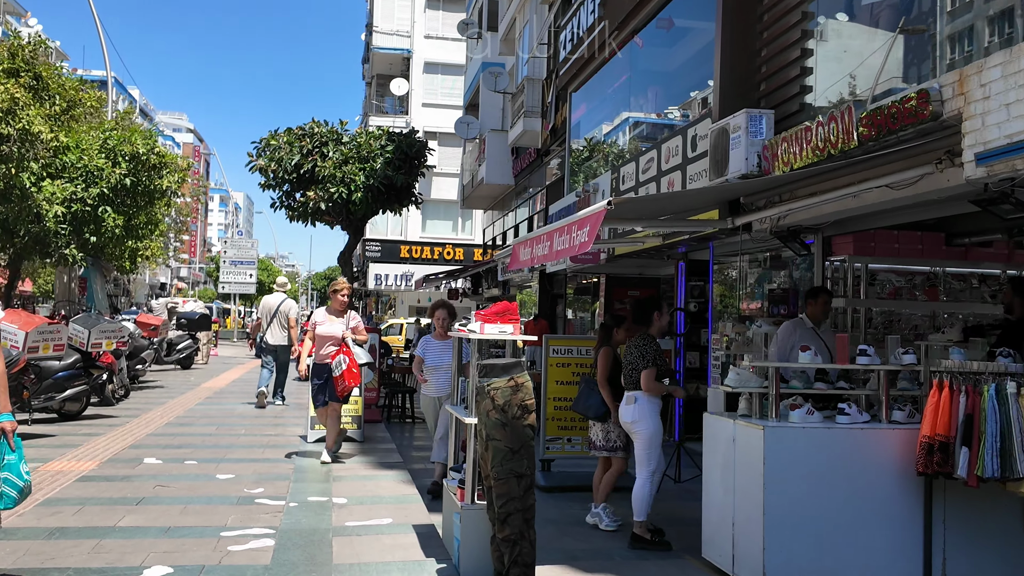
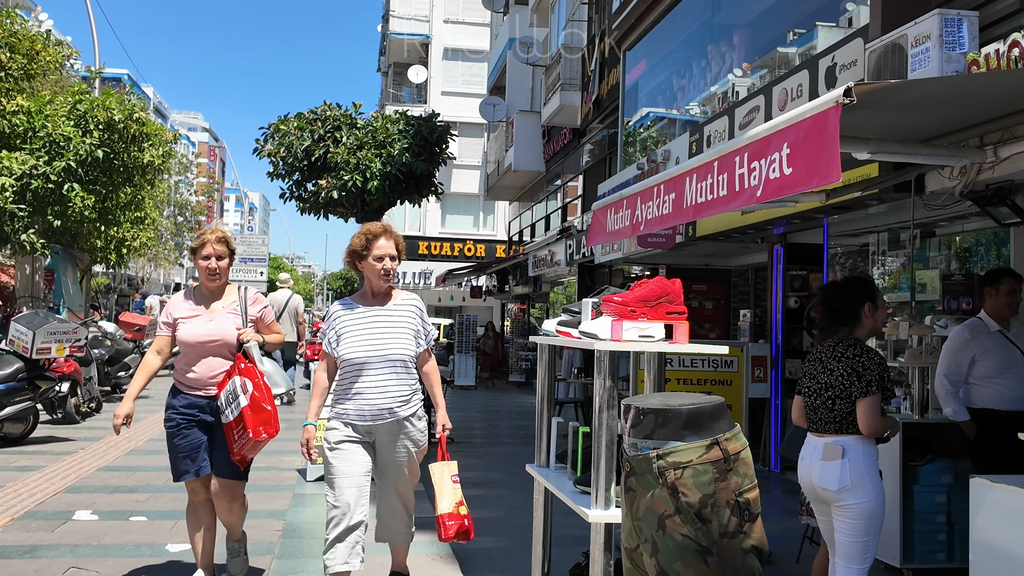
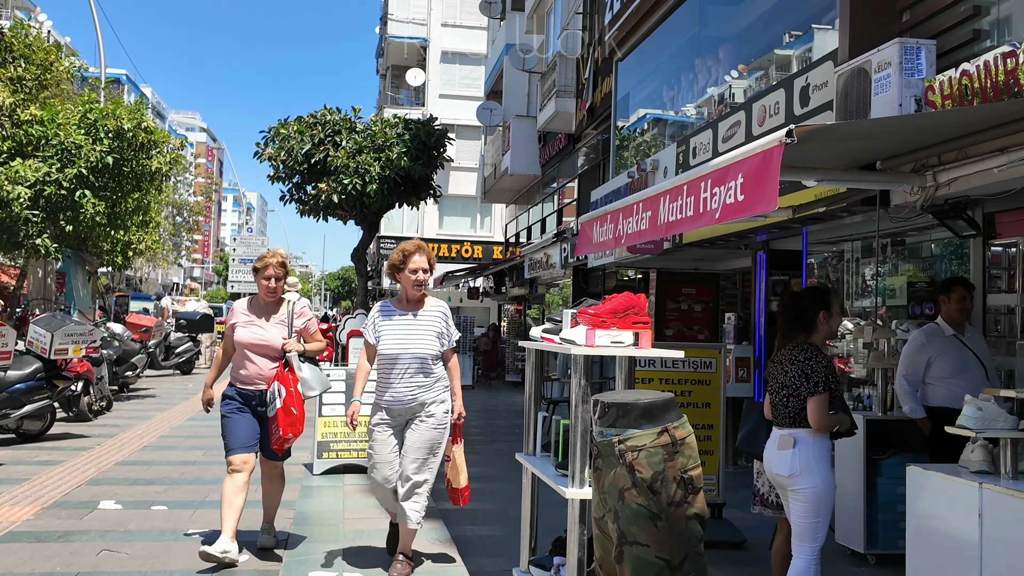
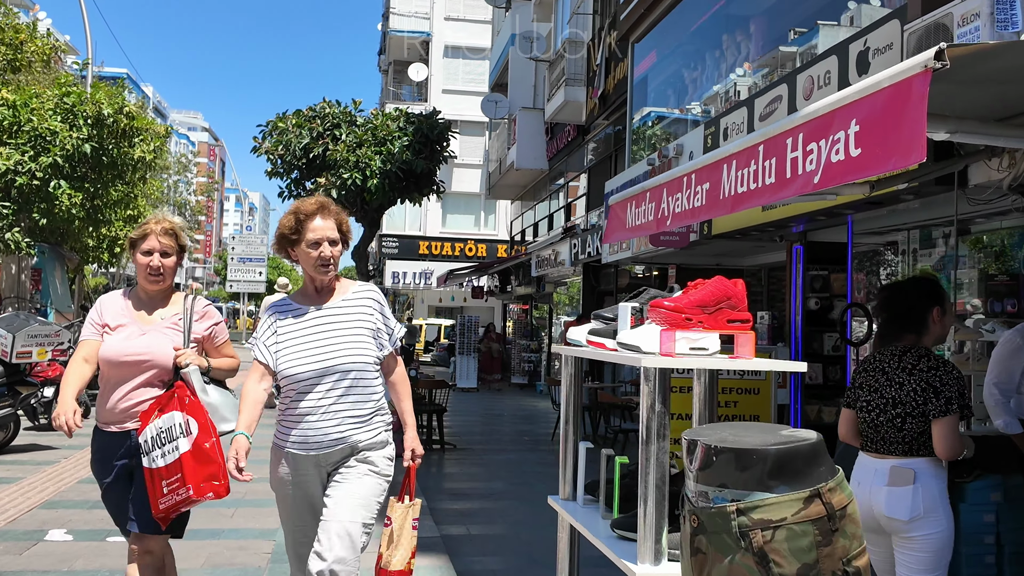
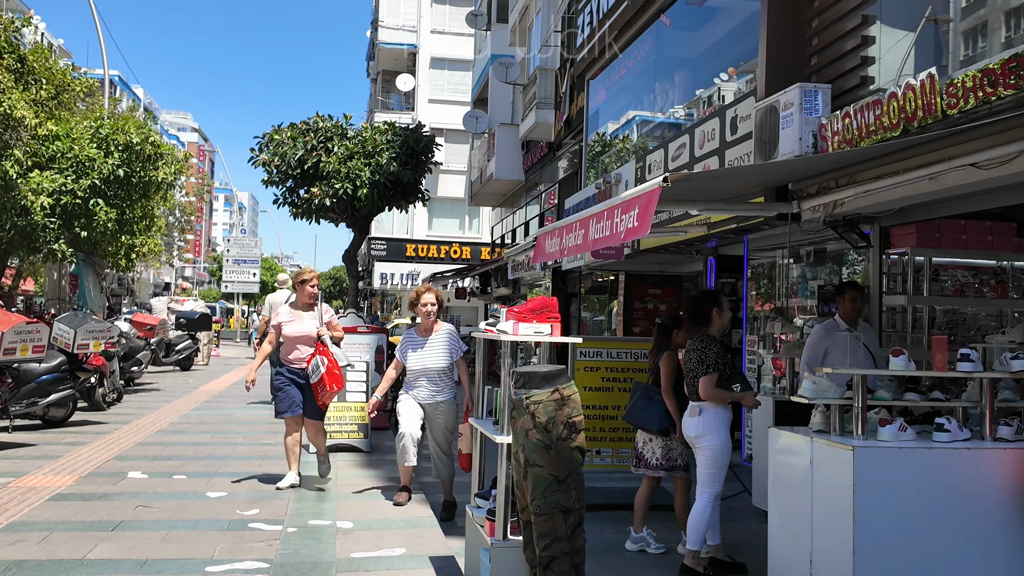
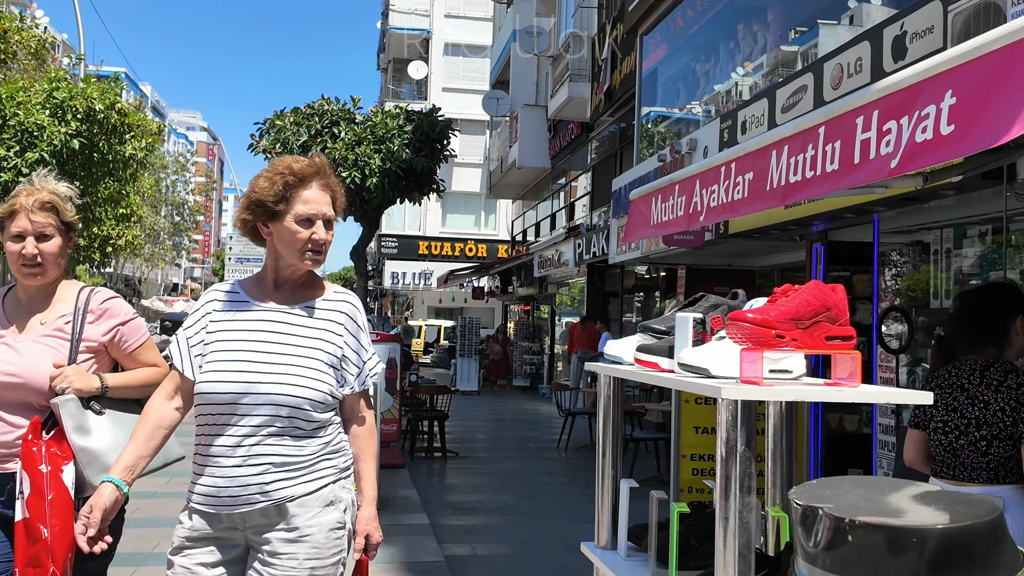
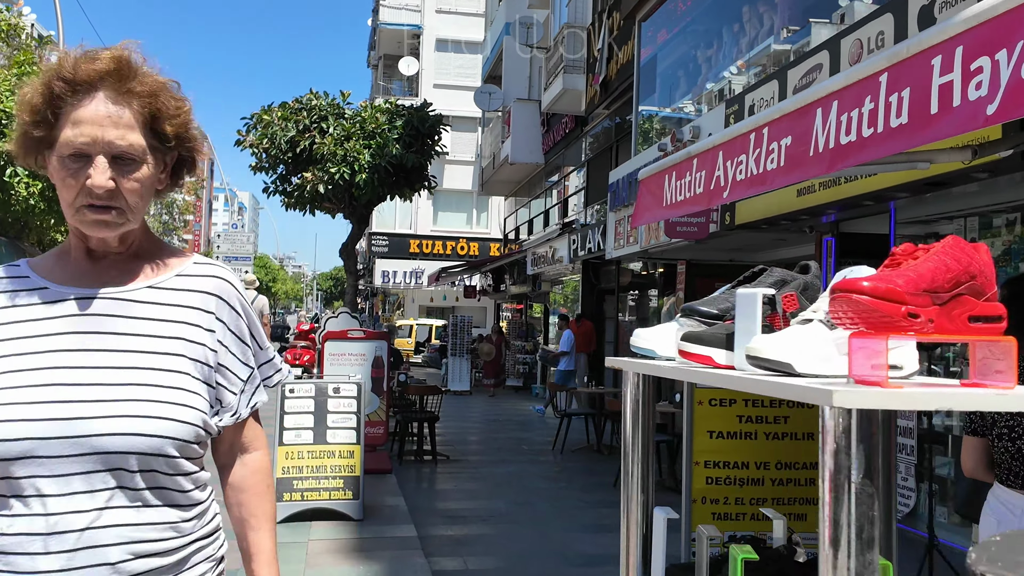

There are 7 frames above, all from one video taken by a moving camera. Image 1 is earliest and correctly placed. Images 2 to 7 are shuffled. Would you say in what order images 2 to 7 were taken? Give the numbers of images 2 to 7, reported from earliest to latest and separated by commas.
5, 3, 2, 4, 6, 7
